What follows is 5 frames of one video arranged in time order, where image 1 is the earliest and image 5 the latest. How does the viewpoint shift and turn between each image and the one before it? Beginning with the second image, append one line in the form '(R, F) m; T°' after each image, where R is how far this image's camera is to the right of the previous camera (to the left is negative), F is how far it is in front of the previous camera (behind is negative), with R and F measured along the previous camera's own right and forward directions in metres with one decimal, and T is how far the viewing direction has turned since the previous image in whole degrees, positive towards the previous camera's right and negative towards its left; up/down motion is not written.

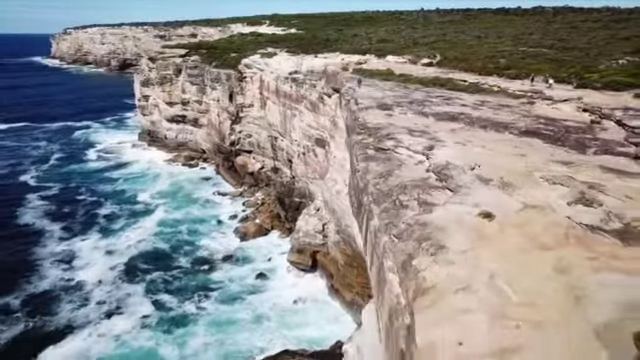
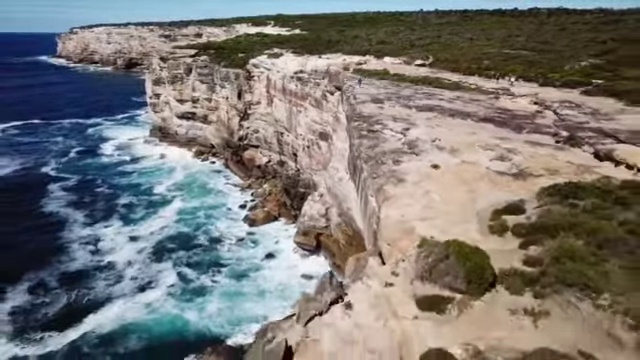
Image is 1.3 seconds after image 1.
(-0.1, -4.2) m; 0°
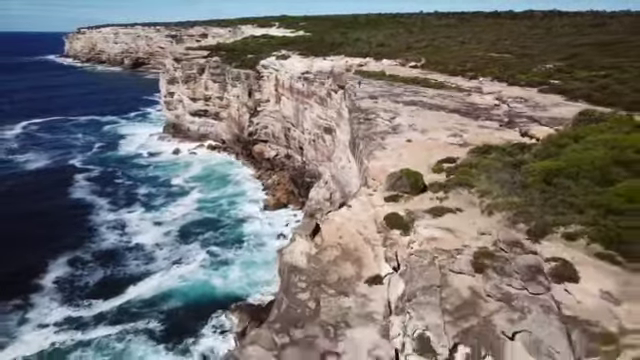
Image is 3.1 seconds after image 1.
(-0.3, -5.6) m; 0°
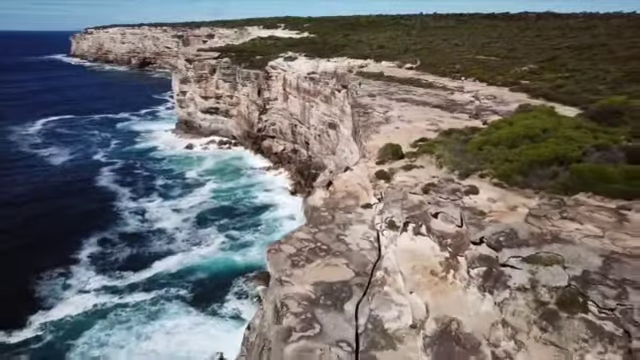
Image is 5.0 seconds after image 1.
(-0.3, -5.6) m; 0°
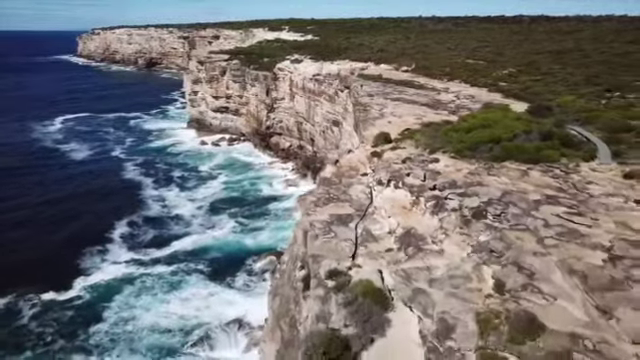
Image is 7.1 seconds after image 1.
(-0.4, -5.9) m; 0°
